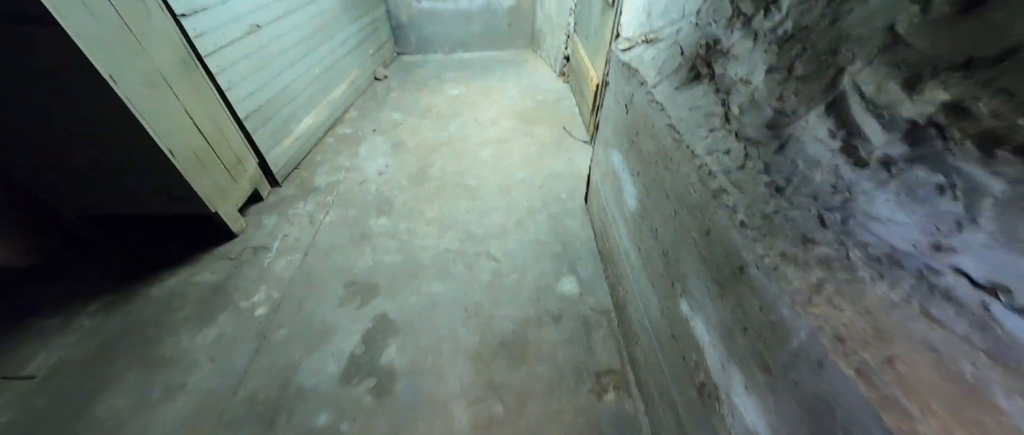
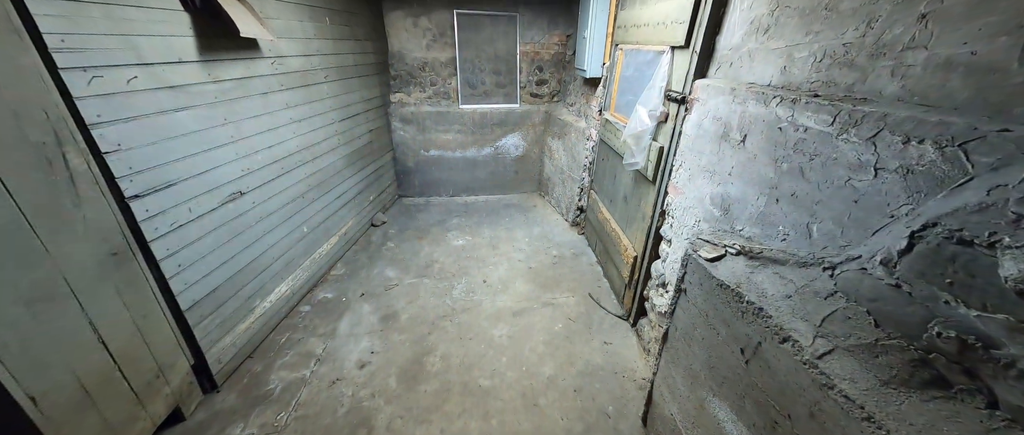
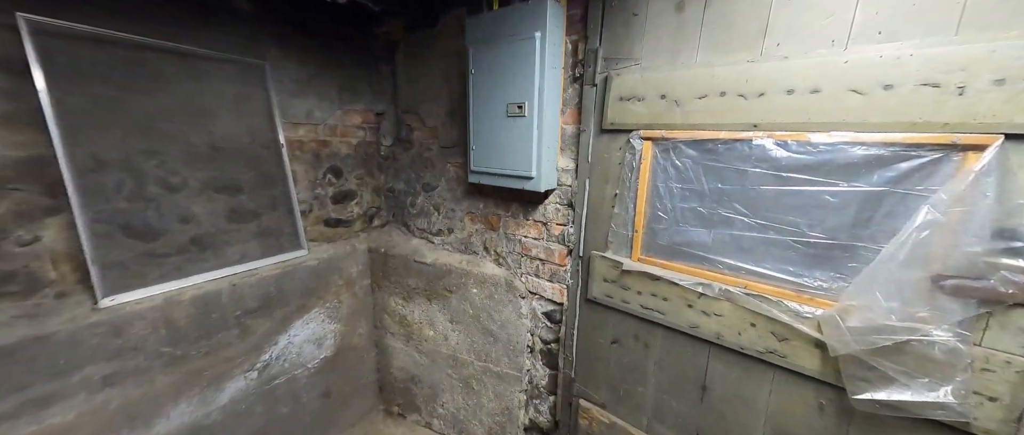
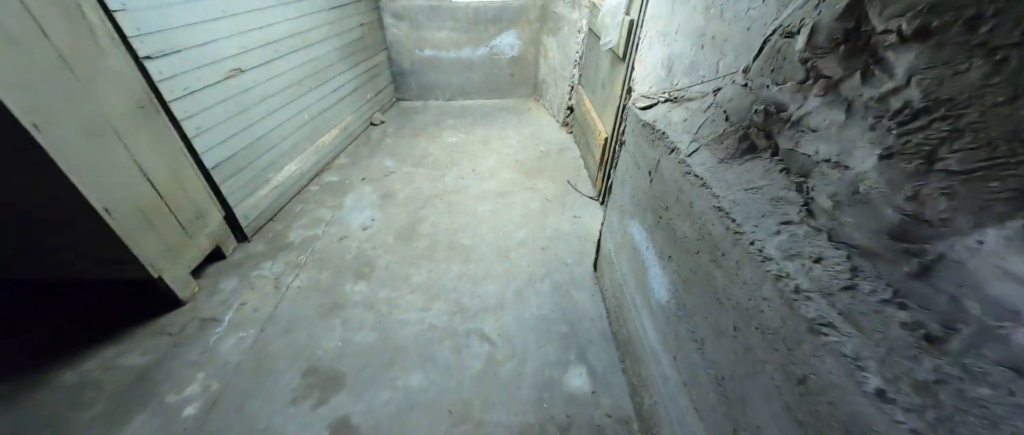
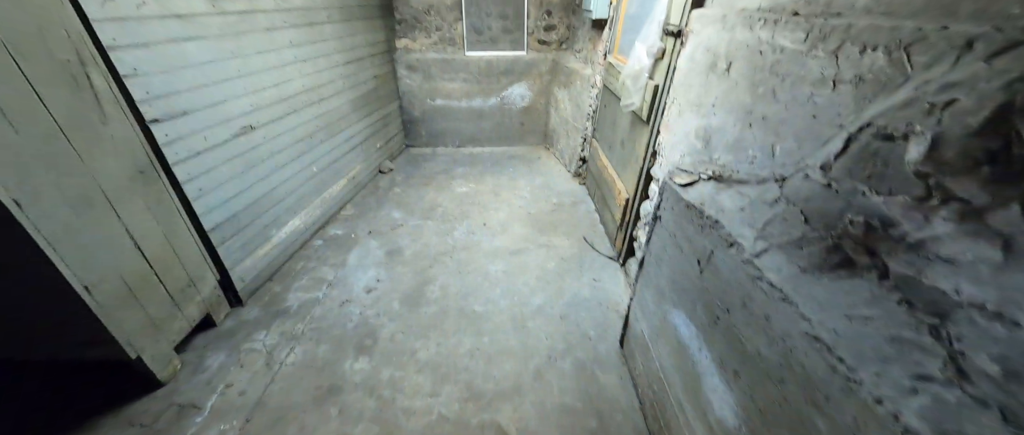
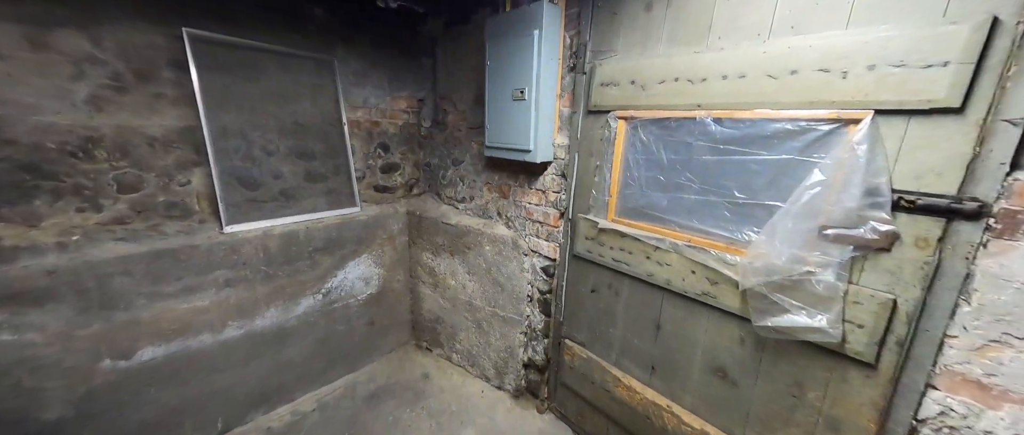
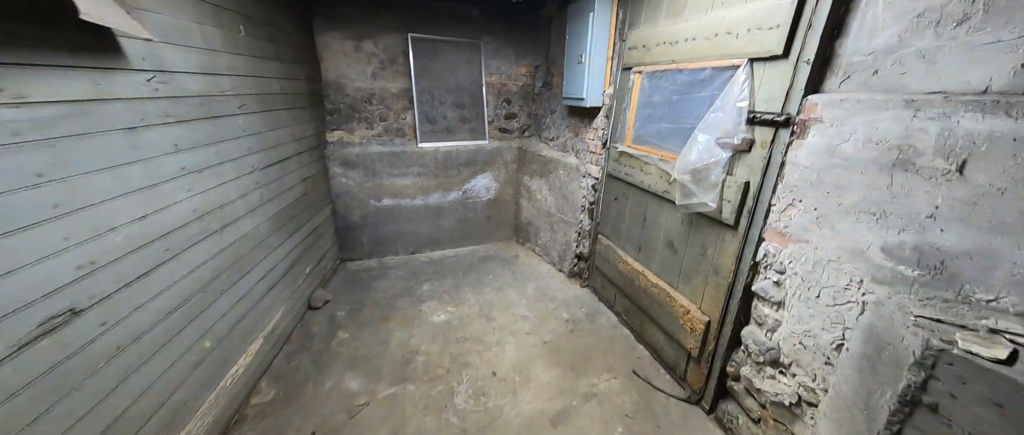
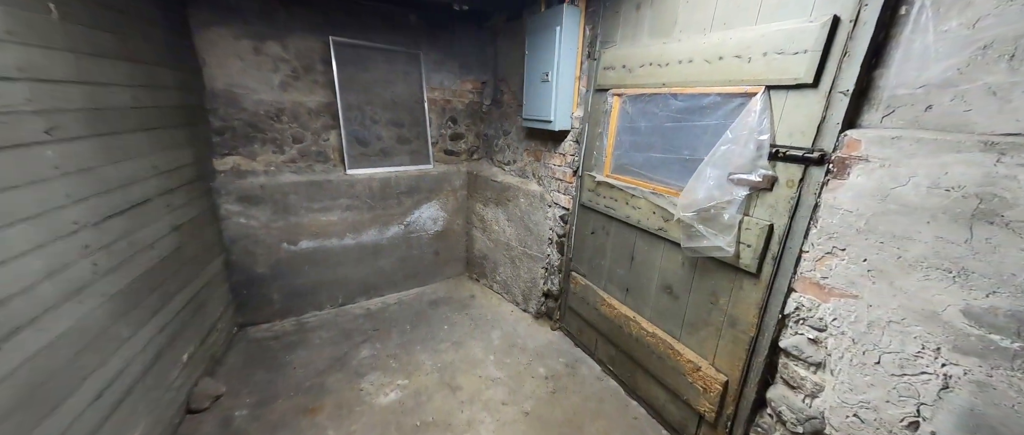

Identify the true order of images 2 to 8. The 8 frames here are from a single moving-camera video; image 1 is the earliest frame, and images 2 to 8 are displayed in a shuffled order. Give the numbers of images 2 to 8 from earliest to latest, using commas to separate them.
4, 5, 2, 7, 8, 6, 3
